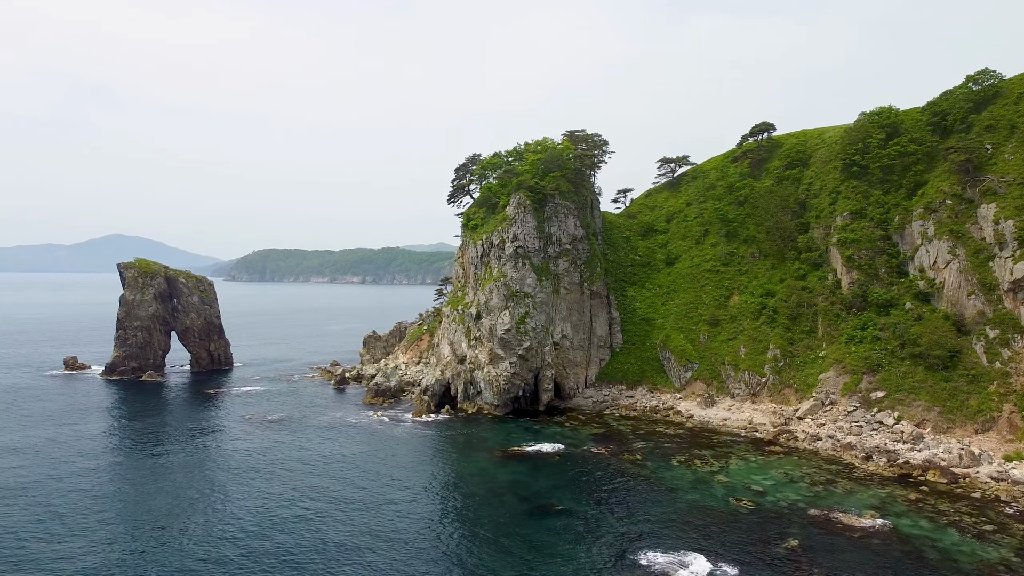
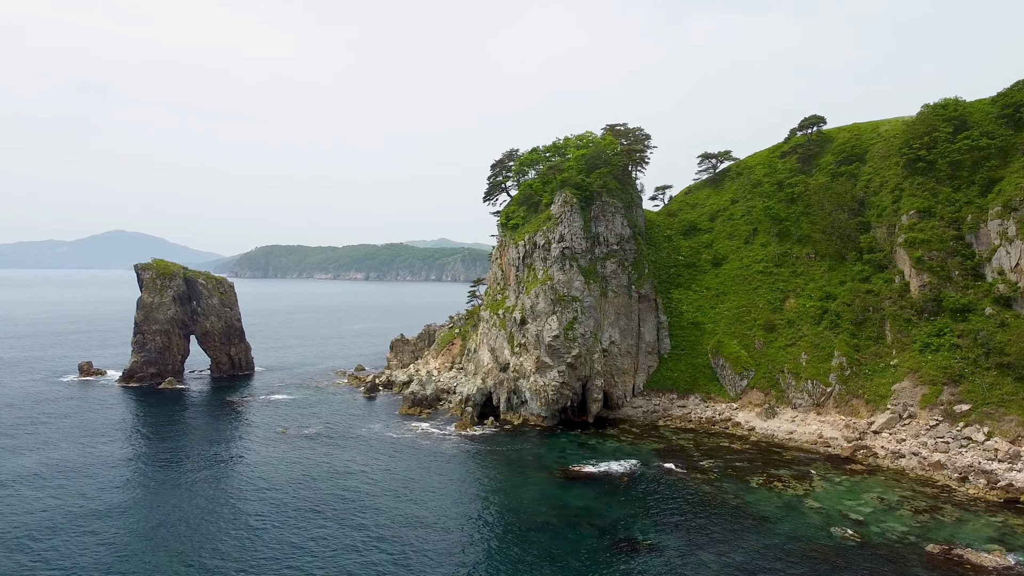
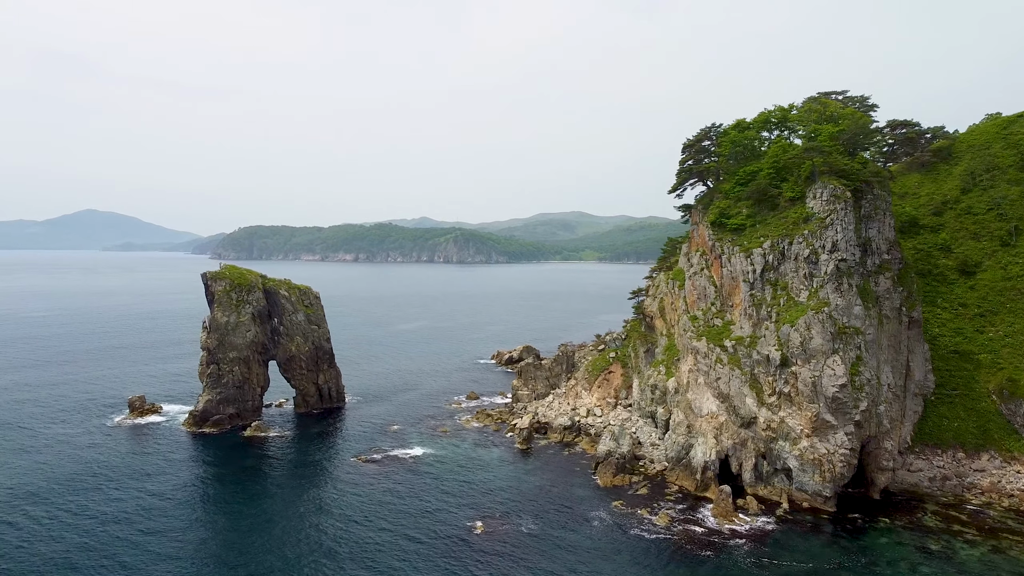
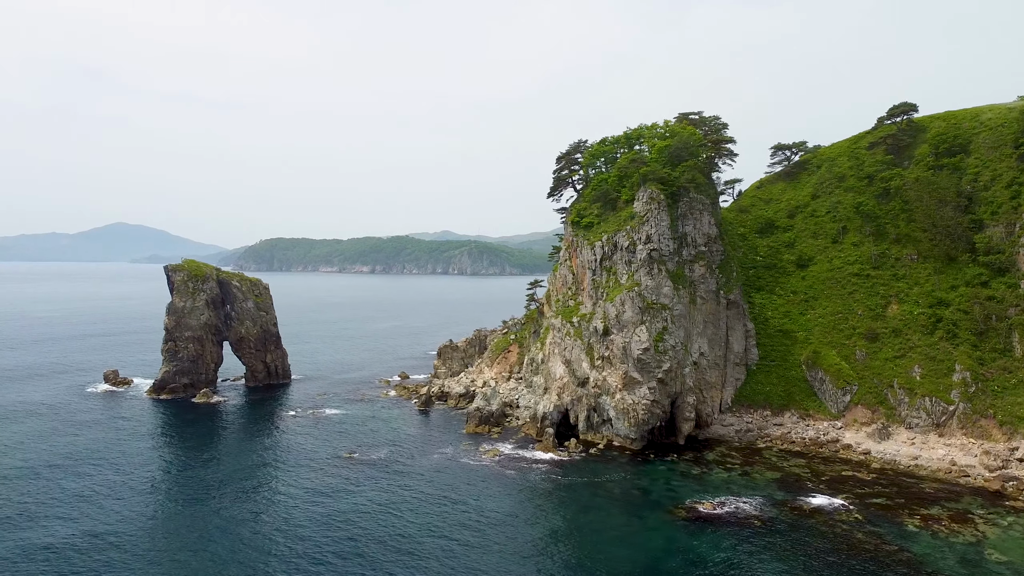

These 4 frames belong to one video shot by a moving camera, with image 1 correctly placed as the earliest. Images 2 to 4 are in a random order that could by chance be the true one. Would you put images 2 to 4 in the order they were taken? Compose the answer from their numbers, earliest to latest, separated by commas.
2, 4, 3
